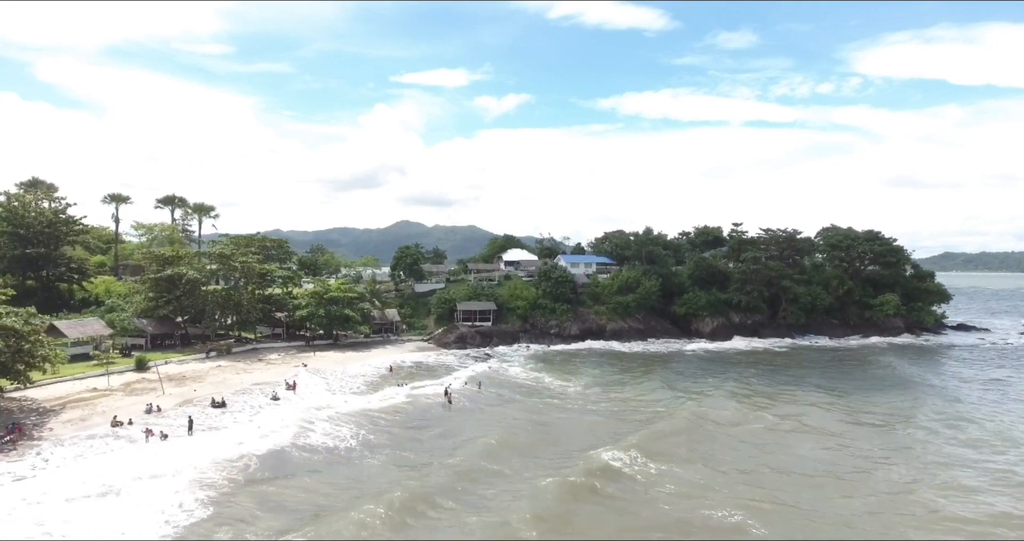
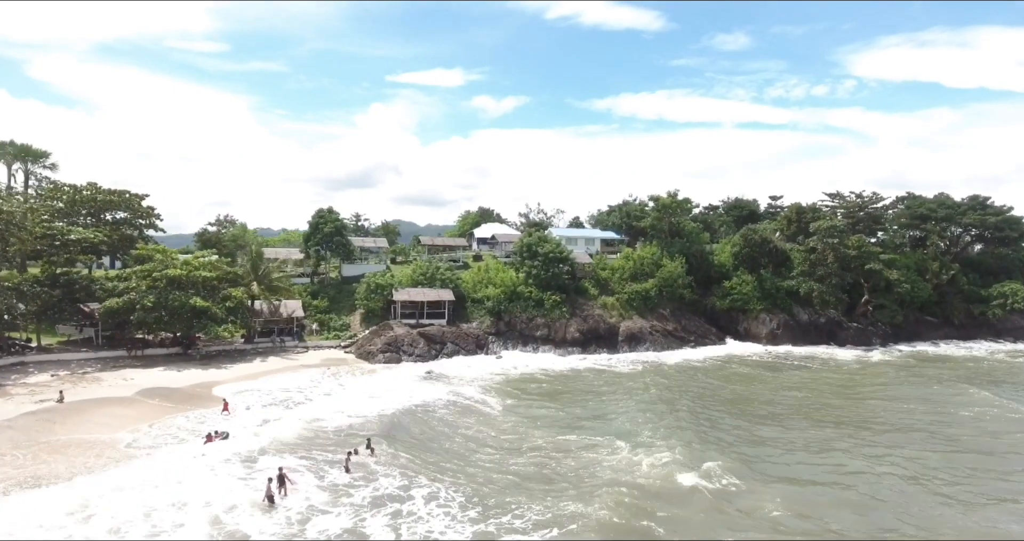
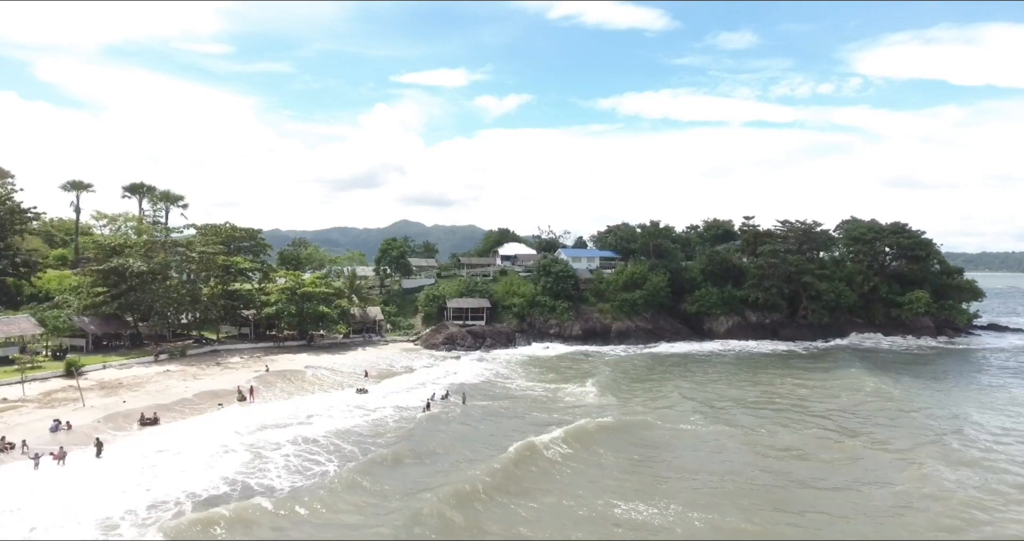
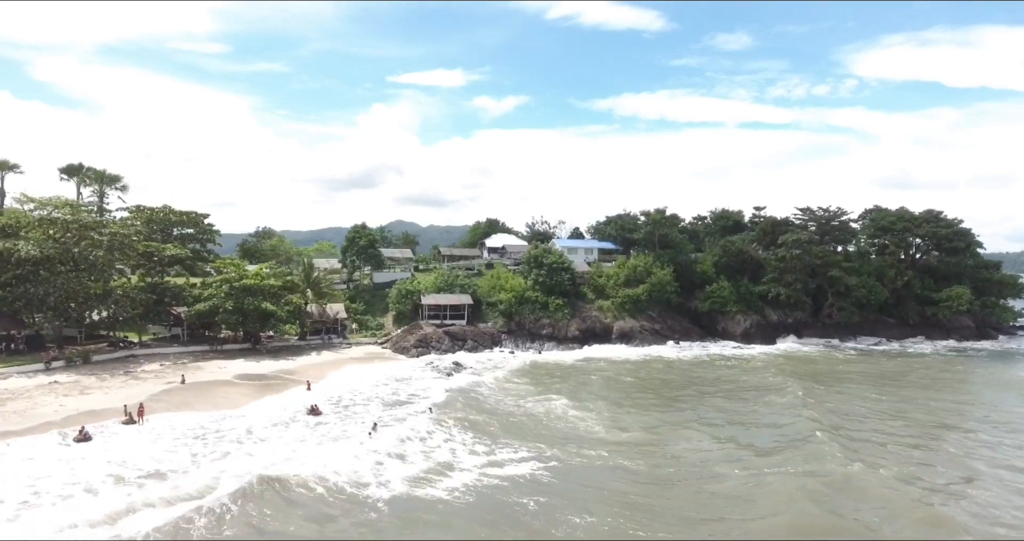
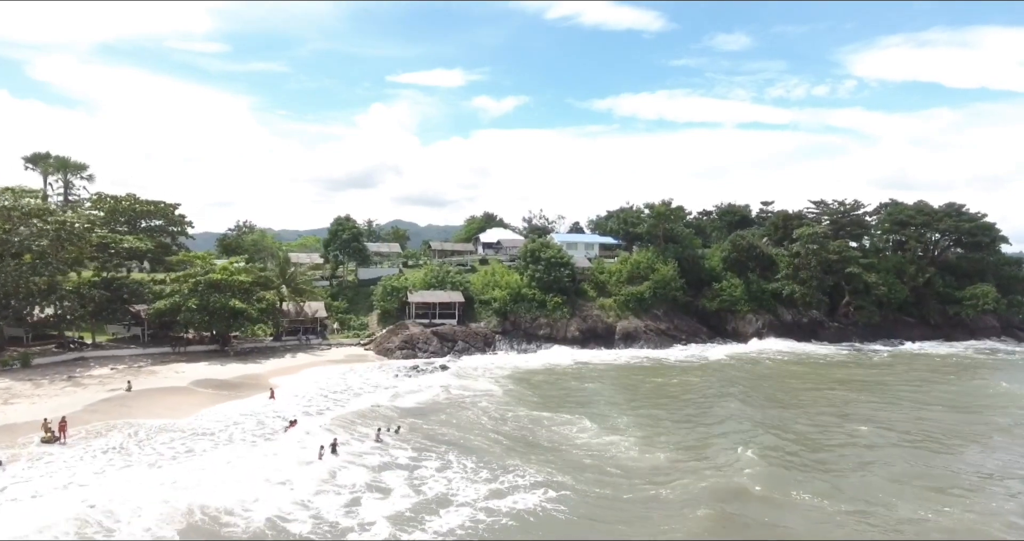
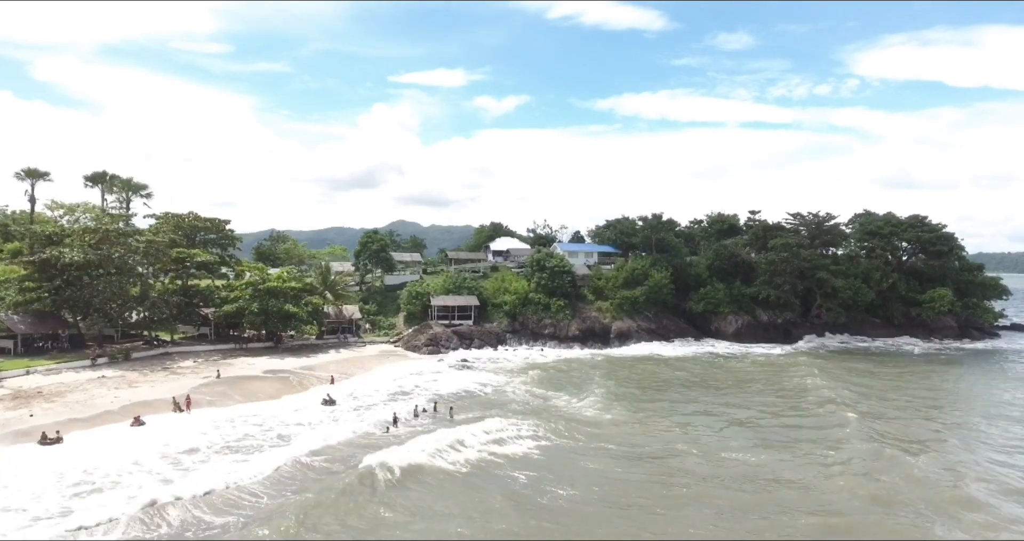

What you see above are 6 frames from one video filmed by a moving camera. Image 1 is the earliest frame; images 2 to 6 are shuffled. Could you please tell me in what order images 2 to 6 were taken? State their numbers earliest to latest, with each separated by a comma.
3, 6, 4, 5, 2
